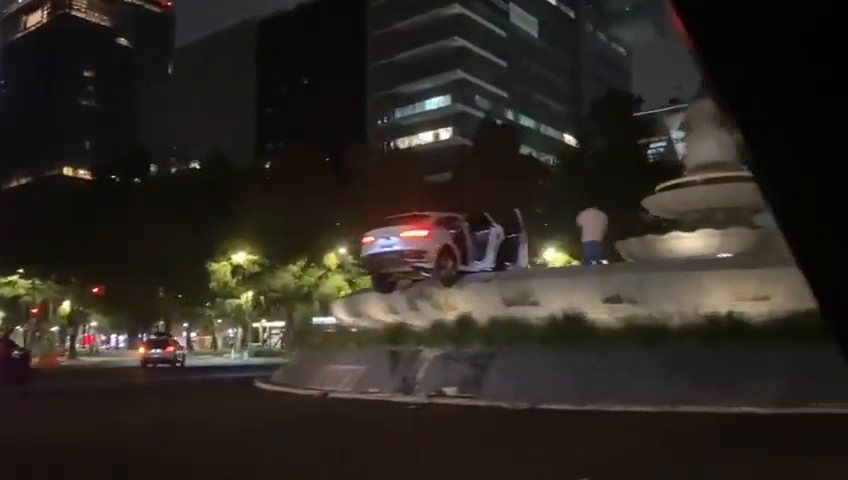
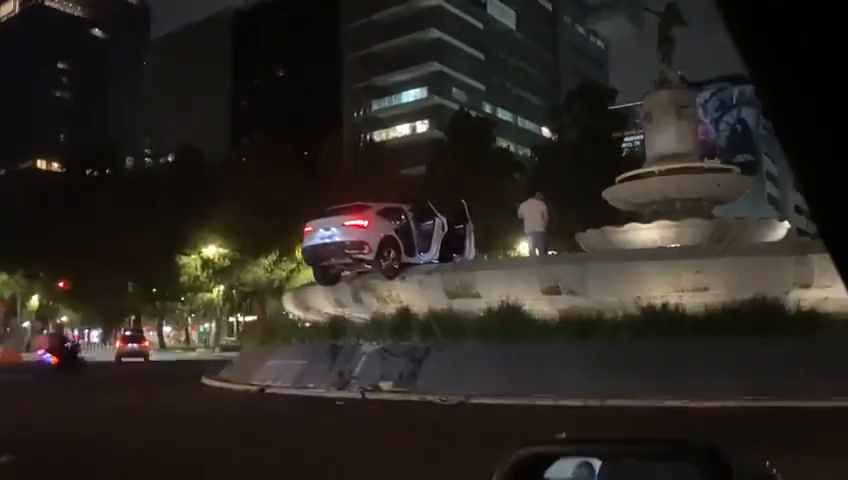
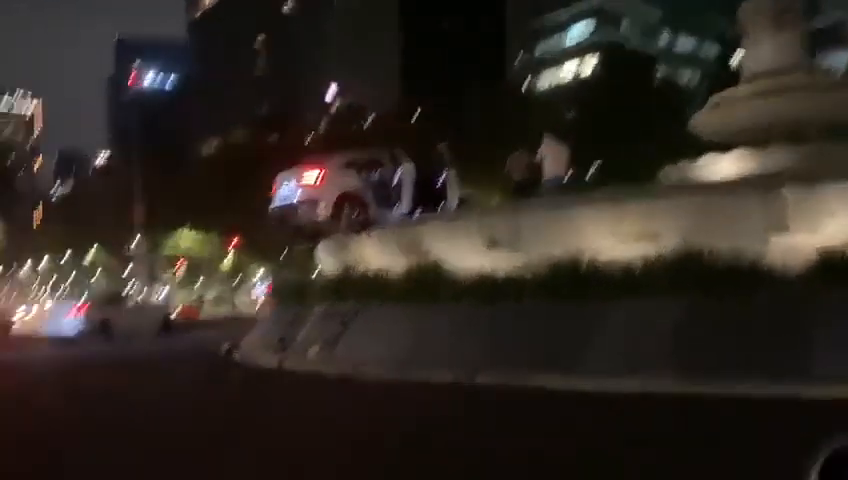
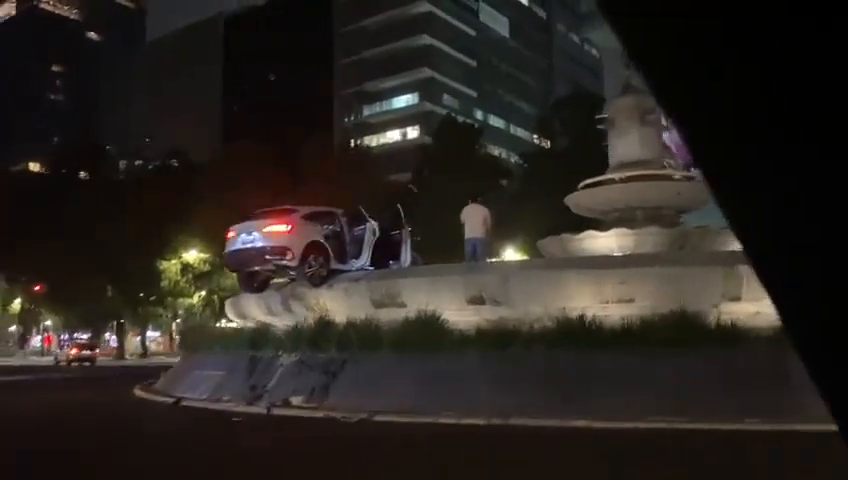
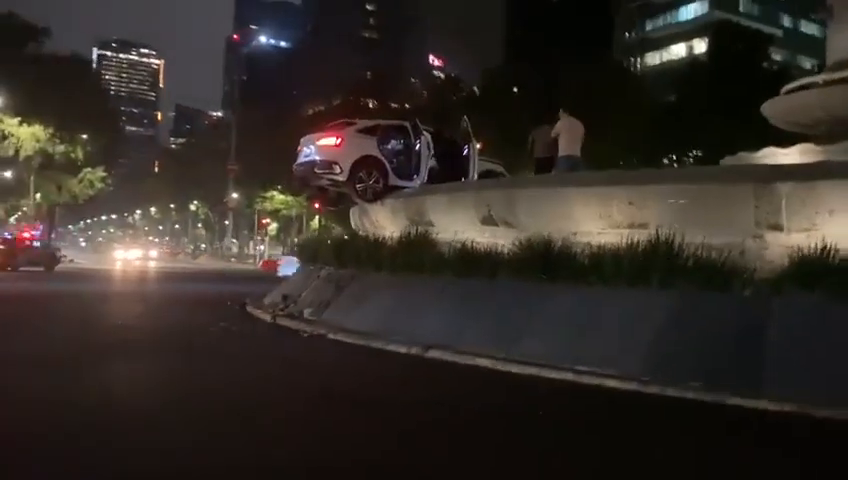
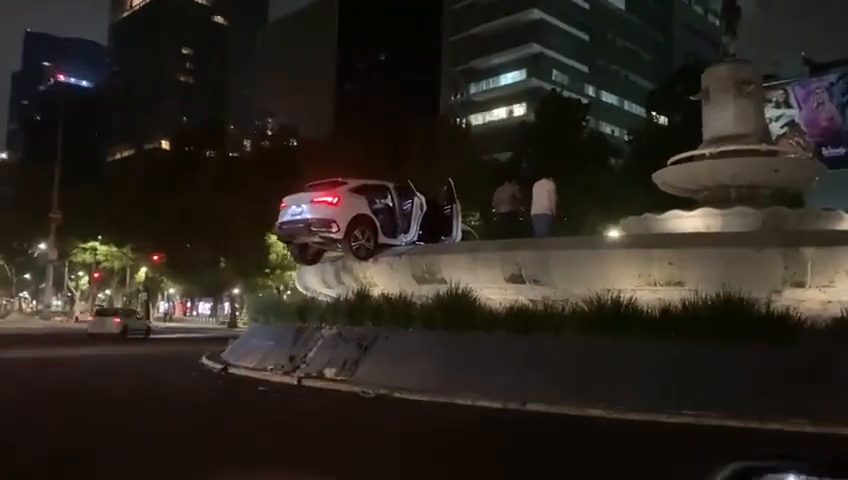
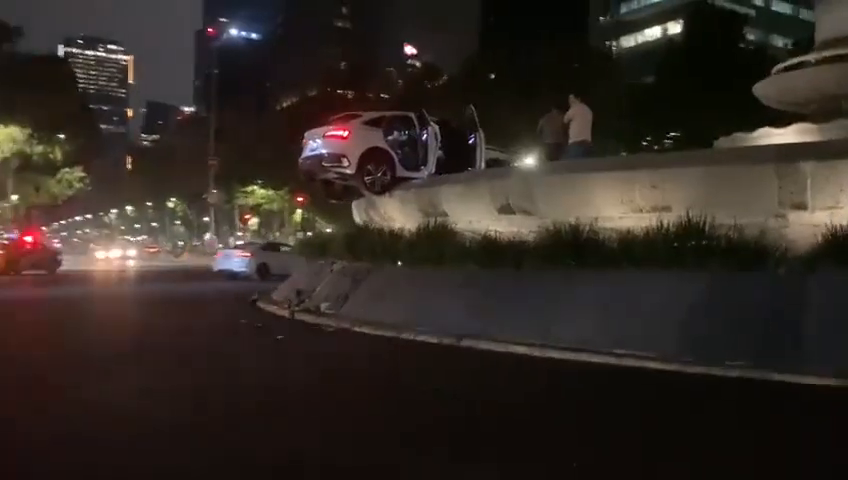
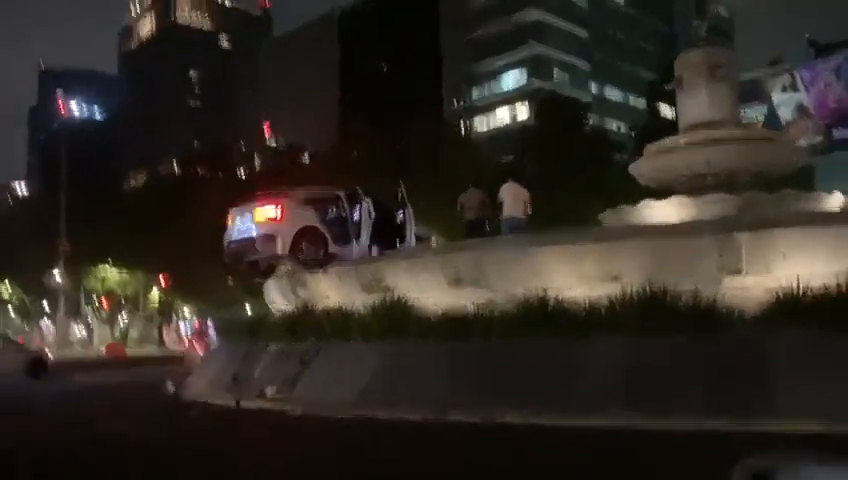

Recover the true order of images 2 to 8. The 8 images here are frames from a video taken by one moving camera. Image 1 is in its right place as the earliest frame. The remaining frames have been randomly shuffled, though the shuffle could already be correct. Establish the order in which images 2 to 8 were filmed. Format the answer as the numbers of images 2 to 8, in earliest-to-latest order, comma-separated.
2, 4, 6, 8, 3, 7, 5
